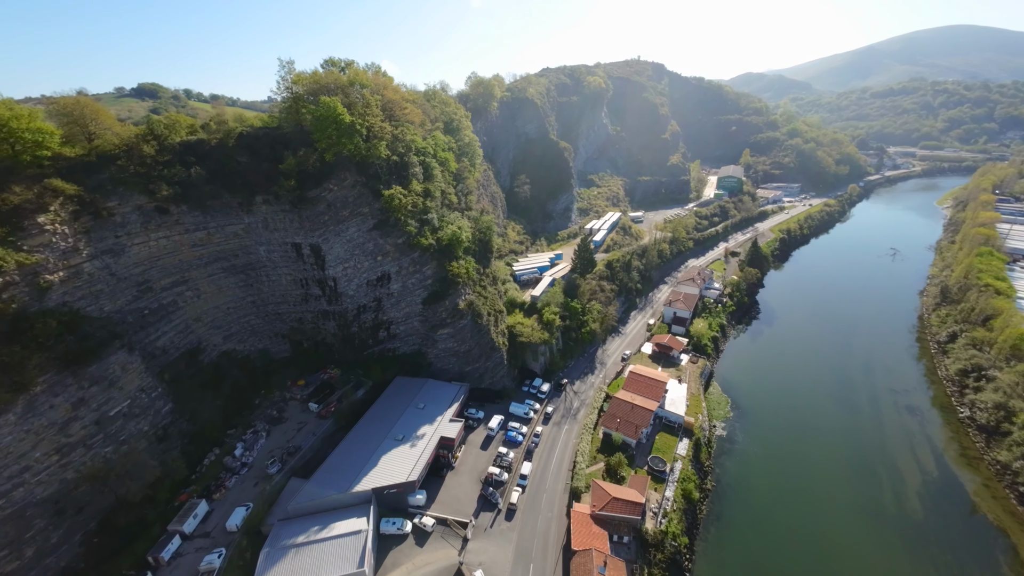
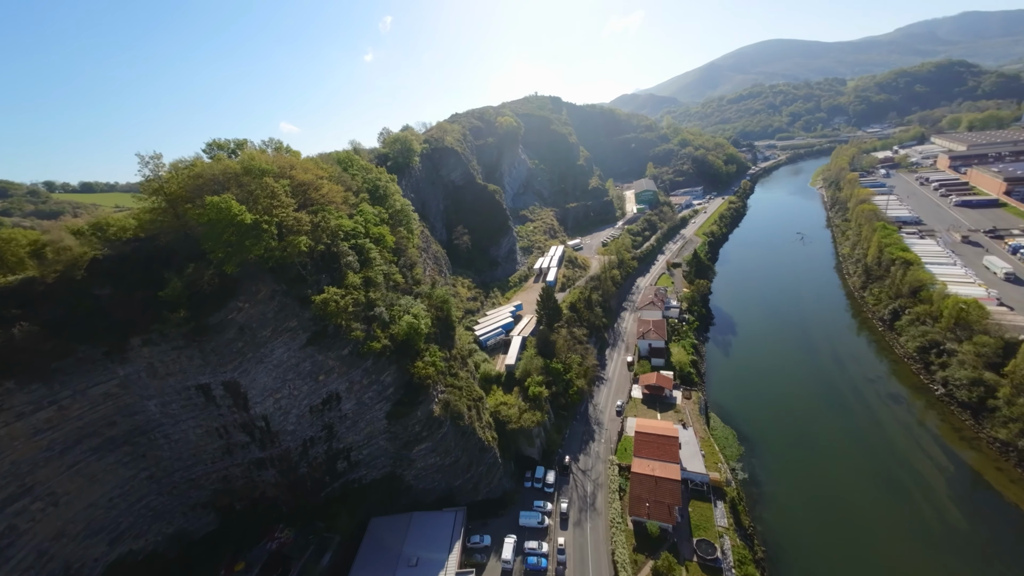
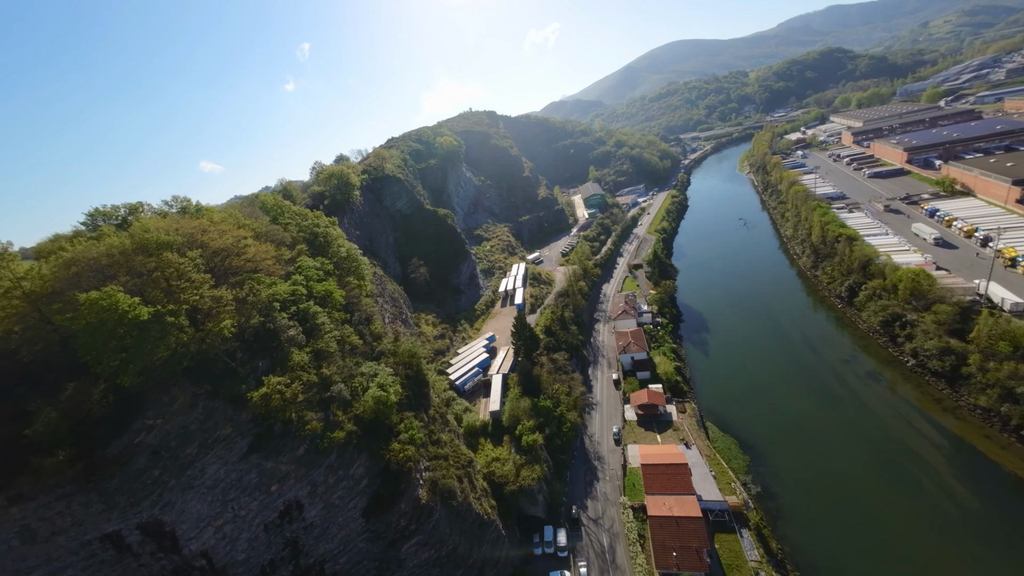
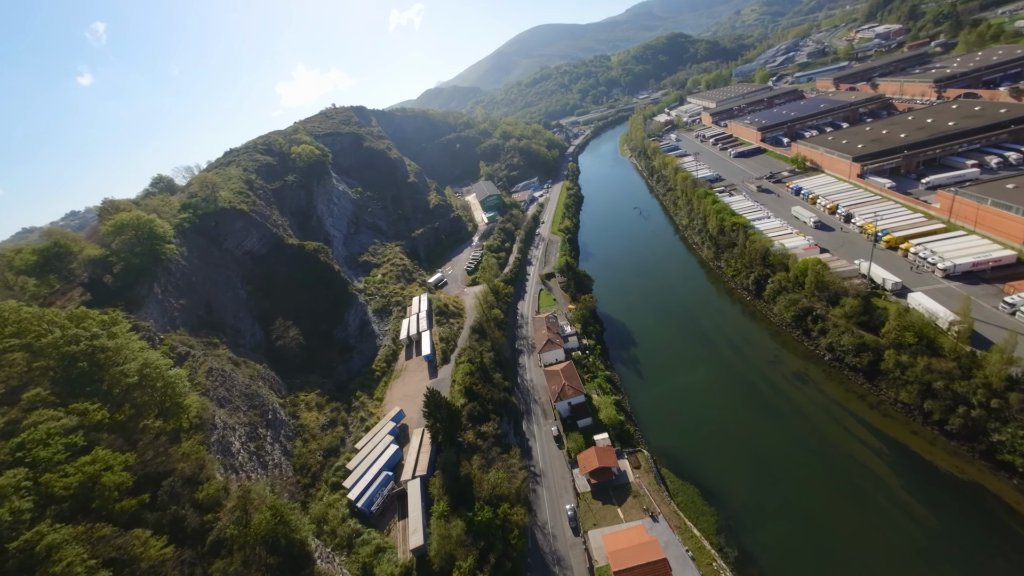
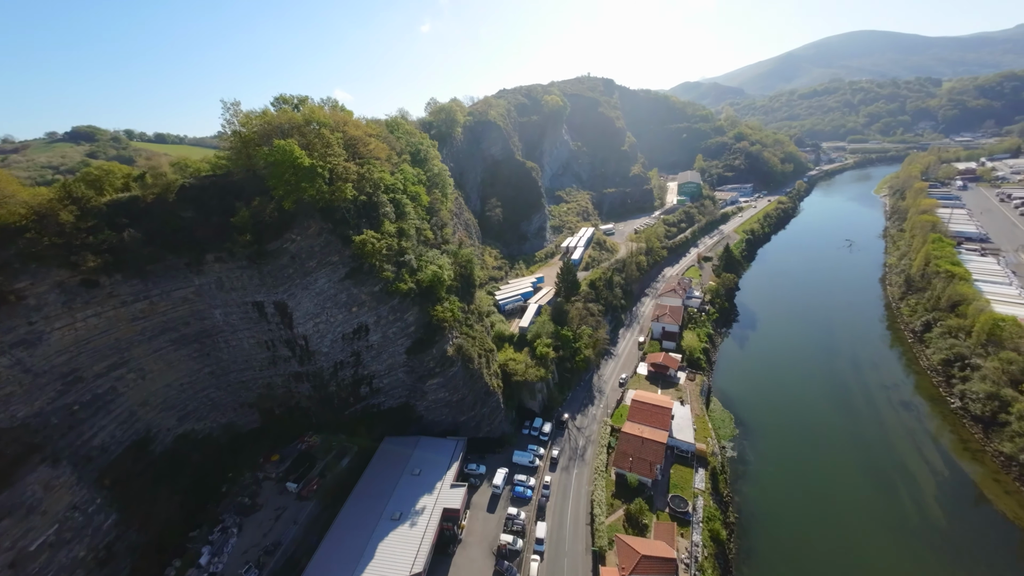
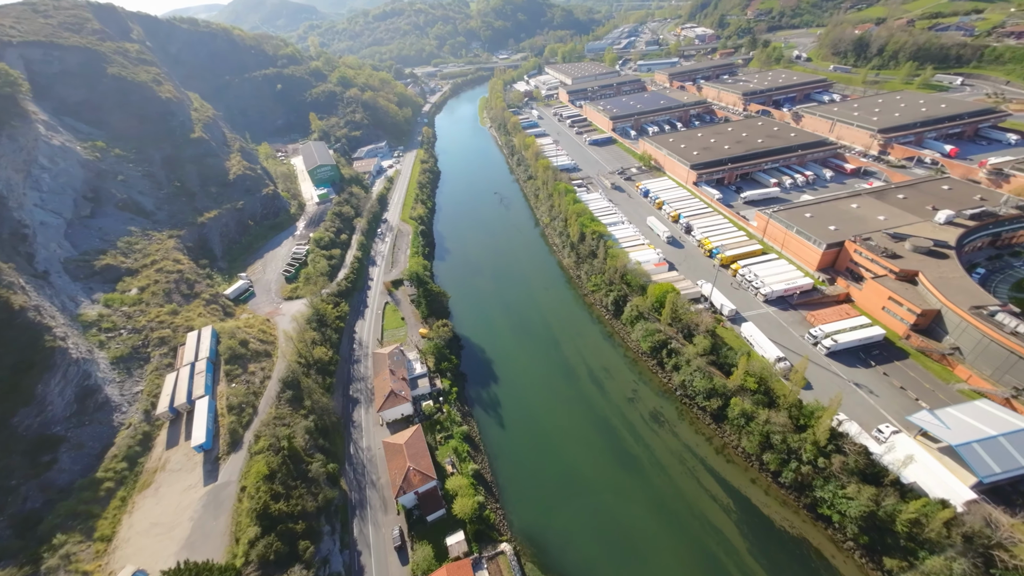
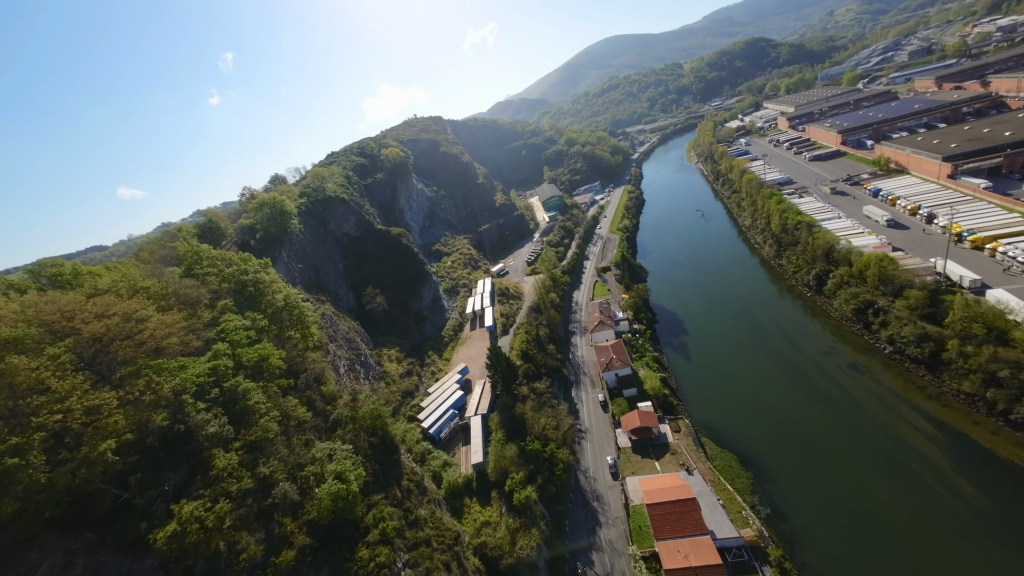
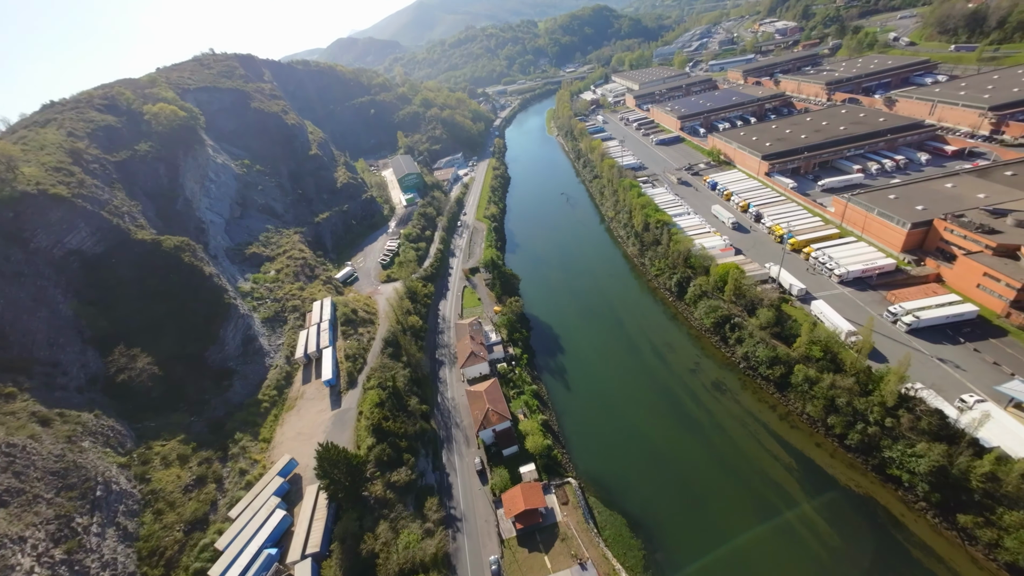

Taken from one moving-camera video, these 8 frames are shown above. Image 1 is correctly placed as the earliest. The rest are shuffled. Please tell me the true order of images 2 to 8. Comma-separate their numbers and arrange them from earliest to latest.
5, 2, 3, 7, 4, 8, 6
